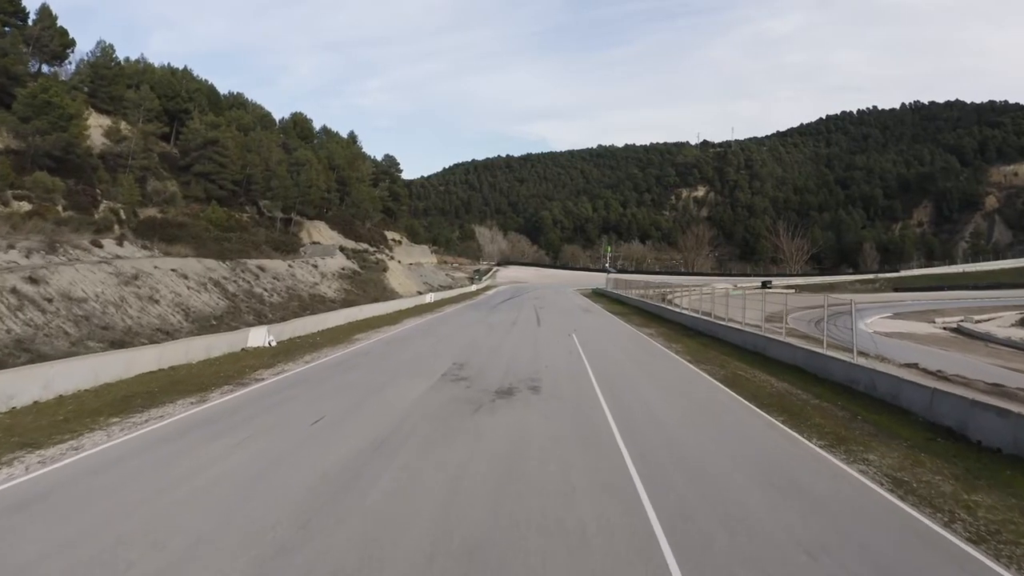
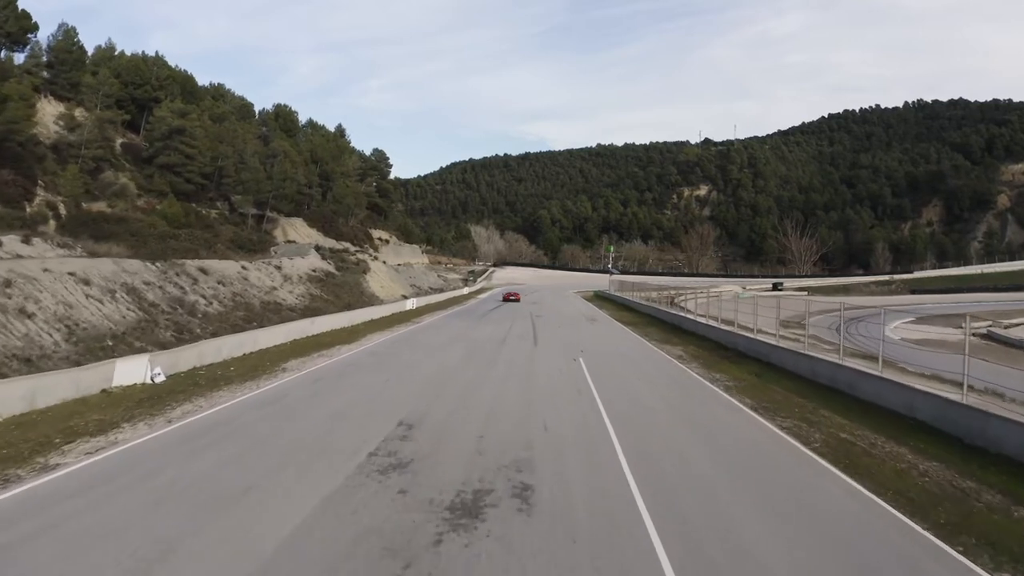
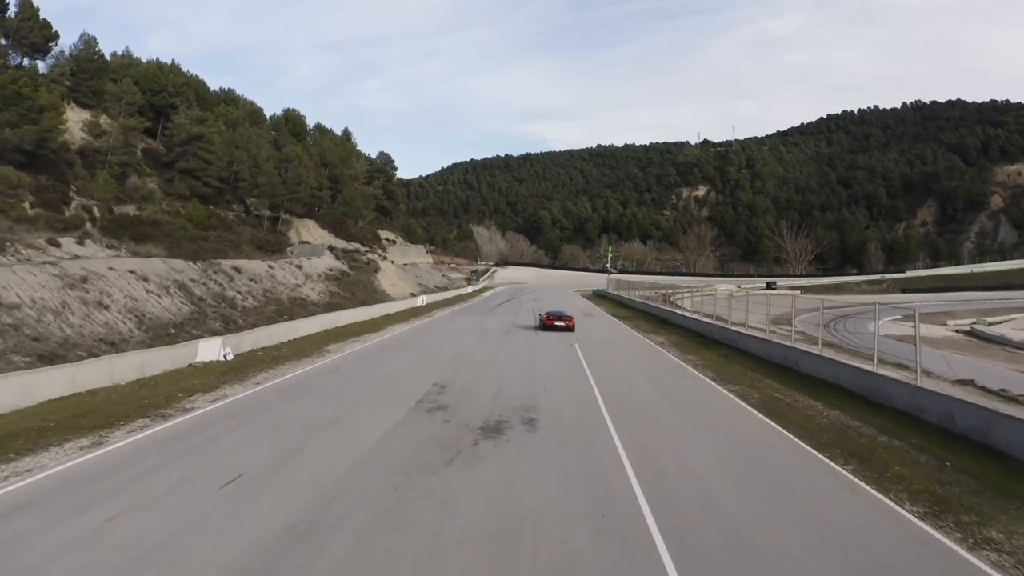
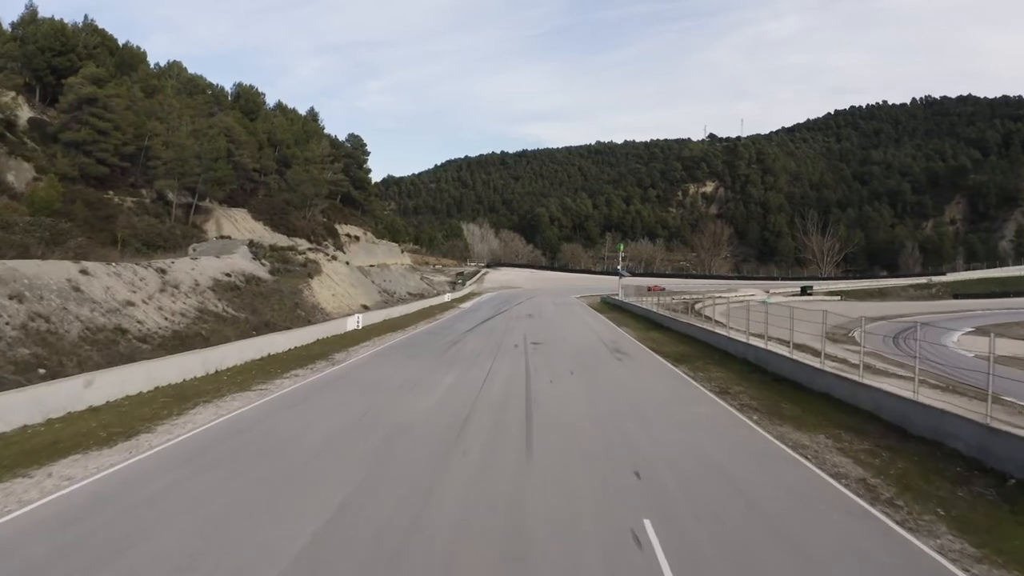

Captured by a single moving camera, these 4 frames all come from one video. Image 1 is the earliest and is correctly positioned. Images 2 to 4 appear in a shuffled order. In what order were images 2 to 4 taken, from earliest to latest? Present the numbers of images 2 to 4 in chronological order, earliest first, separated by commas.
3, 2, 4
